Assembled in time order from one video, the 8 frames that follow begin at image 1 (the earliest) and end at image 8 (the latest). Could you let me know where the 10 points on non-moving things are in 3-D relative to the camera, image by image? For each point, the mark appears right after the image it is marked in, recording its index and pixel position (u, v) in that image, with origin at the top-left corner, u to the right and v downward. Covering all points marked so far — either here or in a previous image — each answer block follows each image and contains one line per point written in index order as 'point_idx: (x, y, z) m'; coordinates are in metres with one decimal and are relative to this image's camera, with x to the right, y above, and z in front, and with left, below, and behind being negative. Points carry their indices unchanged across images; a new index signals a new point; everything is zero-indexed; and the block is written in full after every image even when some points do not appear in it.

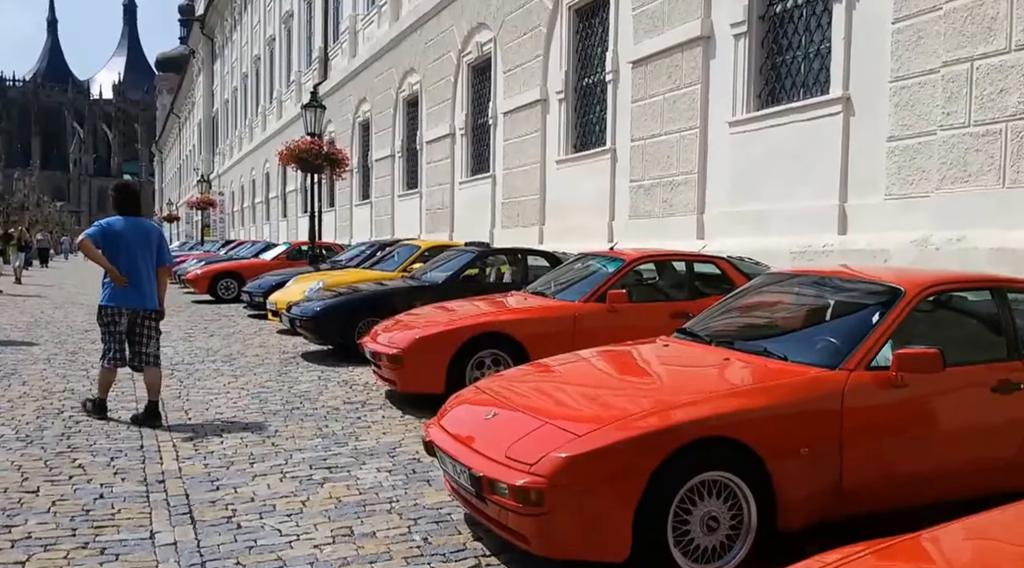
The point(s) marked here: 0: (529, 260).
0: (+0.2, +0.3, +11.1) m
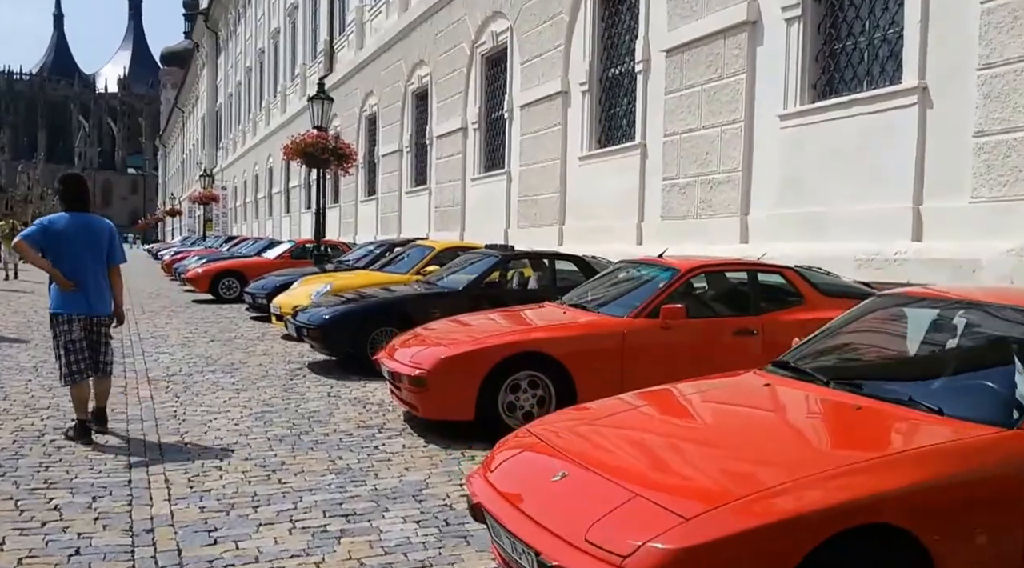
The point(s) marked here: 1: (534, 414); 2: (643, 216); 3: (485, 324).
0: (+0.5, +0.2, +10.2) m
1: (+0.2, -0.9, +6.4) m
2: (+2.0, +1.0, +13.2) m
3: (-0.2, -0.3, +7.5) m
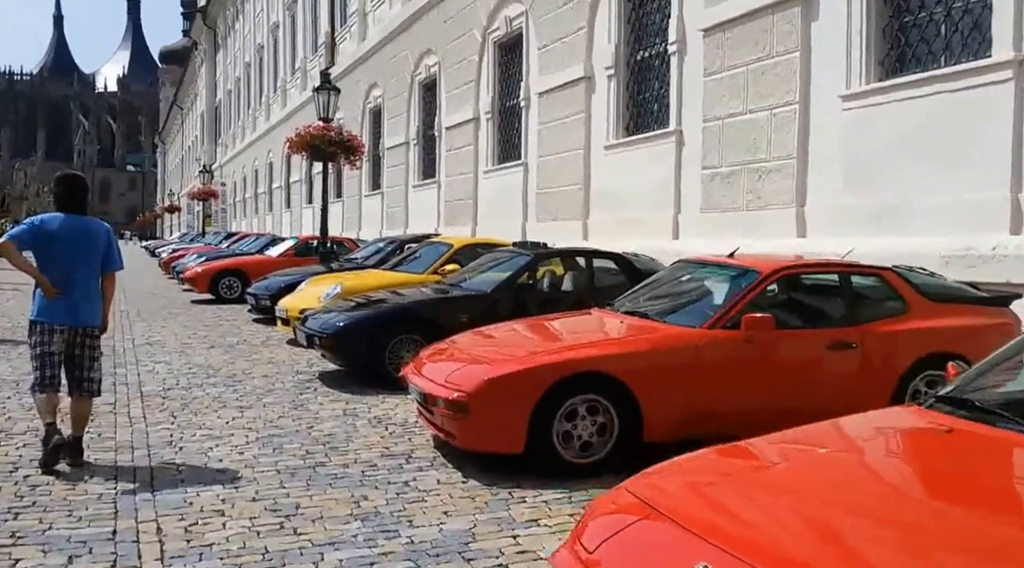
0: (+0.8, +0.2, +9.2) m
1: (+0.5, -1.0, +5.4) m
2: (+2.3, +1.0, +12.2) m
3: (+0.1, -0.3, +6.6) m
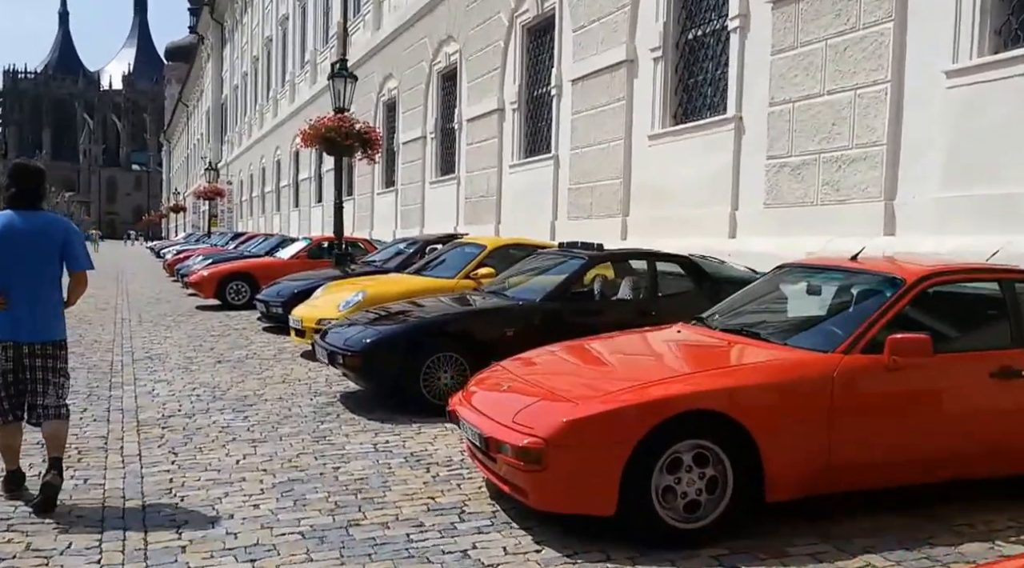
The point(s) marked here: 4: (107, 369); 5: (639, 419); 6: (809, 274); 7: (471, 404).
0: (+1.3, +0.2, +8.0) m
1: (+0.9, -1.0, +4.3) m
2: (+2.8, +1.0, +11.0) m
3: (+0.5, -0.4, +5.4) m
4: (-4.0, -0.9, +9.0) m
5: (+0.6, -0.6, +4.2) m
6: (+1.8, +0.1, +5.5) m
7: (-0.3, -0.7, +5.3) m
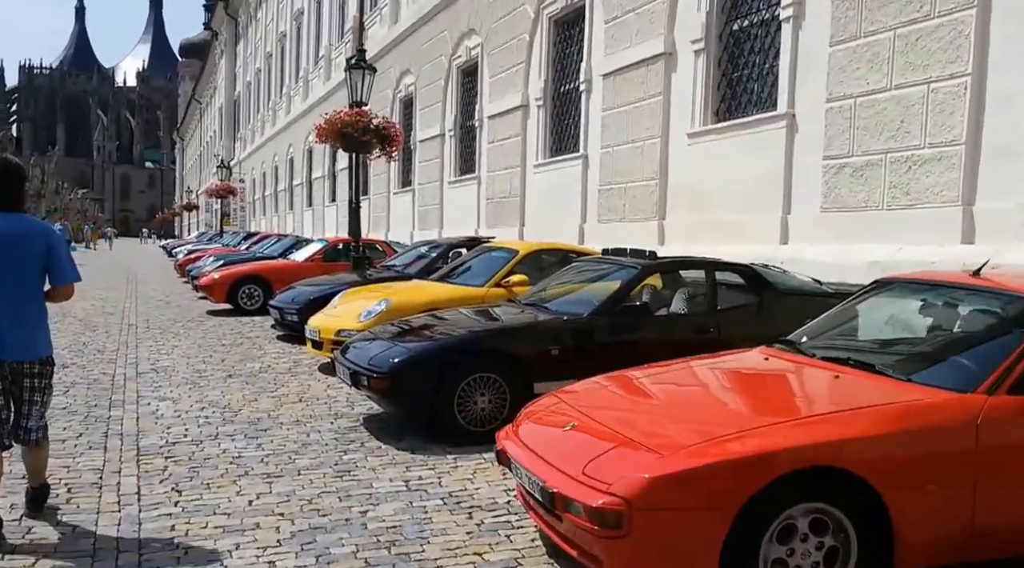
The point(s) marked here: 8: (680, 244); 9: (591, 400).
0: (+1.6, +0.1, +7.2) m
1: (+1.2, -1.1, +3.5) m
2: (+3.1, +0.9, +10.2) m
3: (+0.8, -0.5, +4.6) m
4: (-3.7, -0.9, +8.3) m
5: (+0.9, -0.7, +3.4) m
6: (+2.1, 0.0, +4.7) m
7: (0.0, -0.8, +4.5) m
8: (+2.3, +0.5, +12.2) m
9: (+0.4, -0.6, +4.5) m
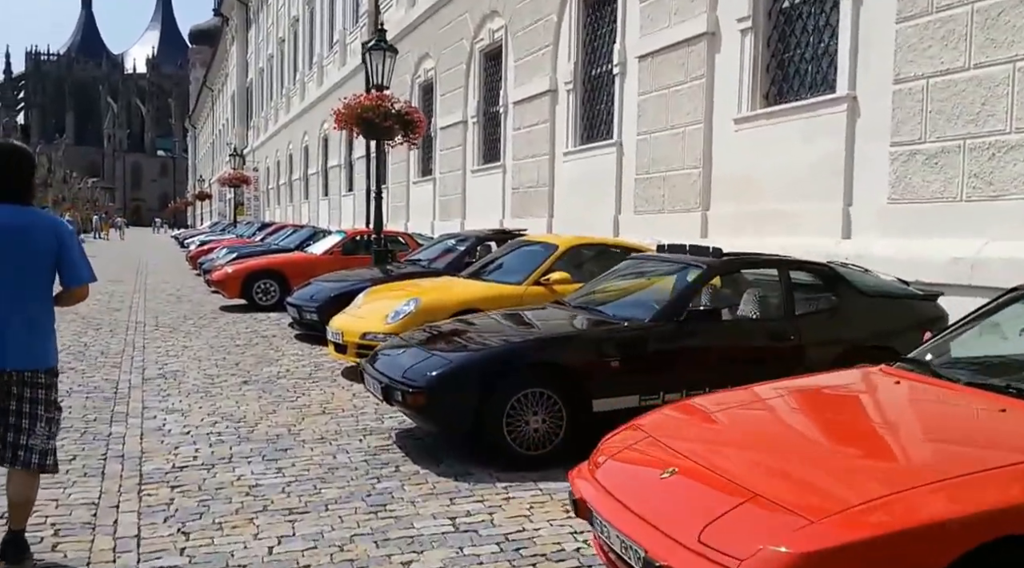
0: (+1.9, +0.1, +6.4) m
1: (+1.5, -1.2, +2.7) m
2: (+3.5, +0.9, +9.4) m
3: (+1.1, -0.6, +3.8) m
4: (-3.3, -0.9, +7.5) m
5: (+1.2, -0.8, +2.6) m
6: (+2.4, -0.1, +3.8) m
7: (+0.4, -0.8, +3.7) m
8: (+2.7, +0.6, +11.3) m
9: (+0.7, -0.6, +3.8) m
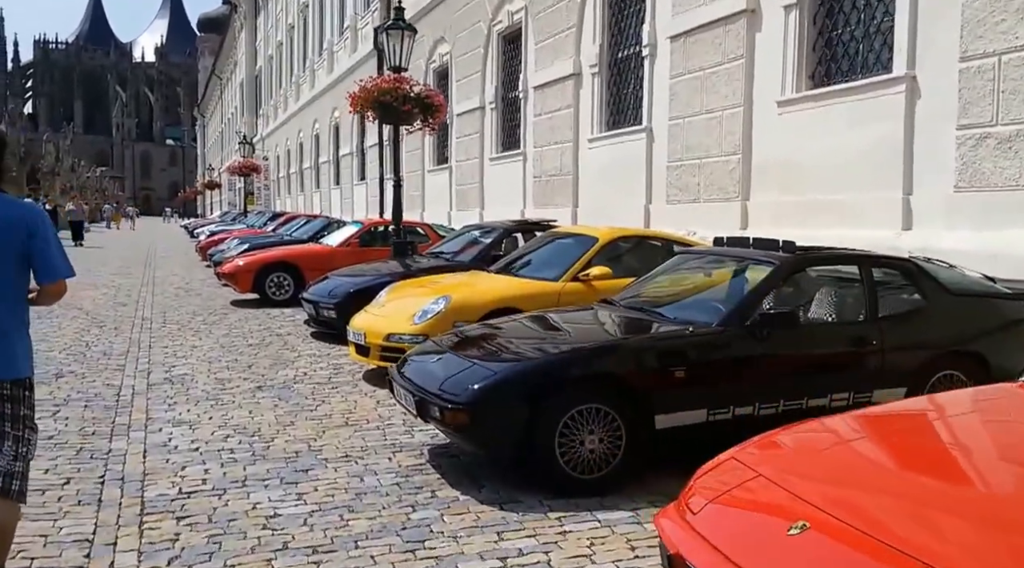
0: (+2.2, +0.1, +5.7) m
1: (+1.7, -1.2, +2.0) m
2: (+3.8, +0.9, +8.7) m
3: (+1.4, -0.6, +3.2) m
4: (-3.0, -0.9, +6.9) m
5: (+1.4, -0.8, +1.9) m
6: (+2.7, -0.1, +3.1) m
7: (+0.6, -0.8, +3.0) m
8: (+3.0, +0.7, +10.6) m
9: (+1.0, -0.7, +3.1) m
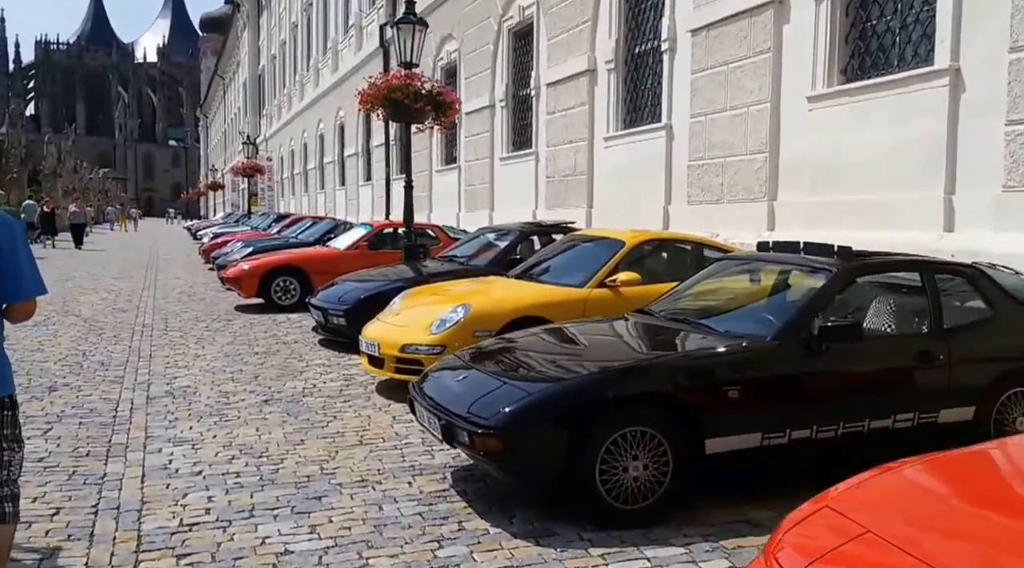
0: (+2.4, 0.0, +5.3) m
1: (+1.9, -1.3, +1.5) m
2: (+4.0, +0.9, +8.2) m
3: (+1.5, -0.6, +2.7) m
4: (-2.8, -0.9, +6.4) m
5: (+1.6, -0.9, +1.4) m
6: (+2.8, -0.1, +2.7) m
7: (+0.8, -0.9, +2.6) m
8: (+3.2, +0.6, +10.1) m
9: (+1.2, -0.7, +2.6) m
